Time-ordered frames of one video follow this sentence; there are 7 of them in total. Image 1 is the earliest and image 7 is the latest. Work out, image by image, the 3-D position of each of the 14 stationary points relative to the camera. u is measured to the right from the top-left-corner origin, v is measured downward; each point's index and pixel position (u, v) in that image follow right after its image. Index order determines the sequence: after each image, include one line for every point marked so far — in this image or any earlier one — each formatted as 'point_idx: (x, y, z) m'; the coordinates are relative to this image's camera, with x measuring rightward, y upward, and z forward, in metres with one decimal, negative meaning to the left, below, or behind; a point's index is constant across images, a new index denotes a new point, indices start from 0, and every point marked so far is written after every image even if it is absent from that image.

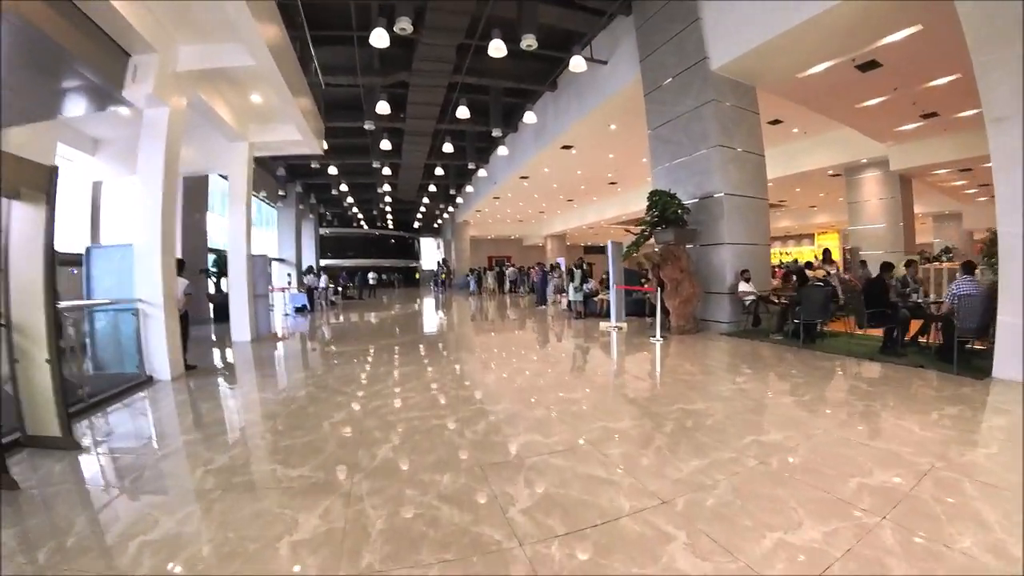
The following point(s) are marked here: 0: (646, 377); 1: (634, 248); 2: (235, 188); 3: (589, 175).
0: (+1.4, -0.9, +5.1) m
1: (+1.9, +0.6, +7.6) m
2: (-5.0, +1.8, +8.6) m
3: (+2.7, +3.9, +16.9) m
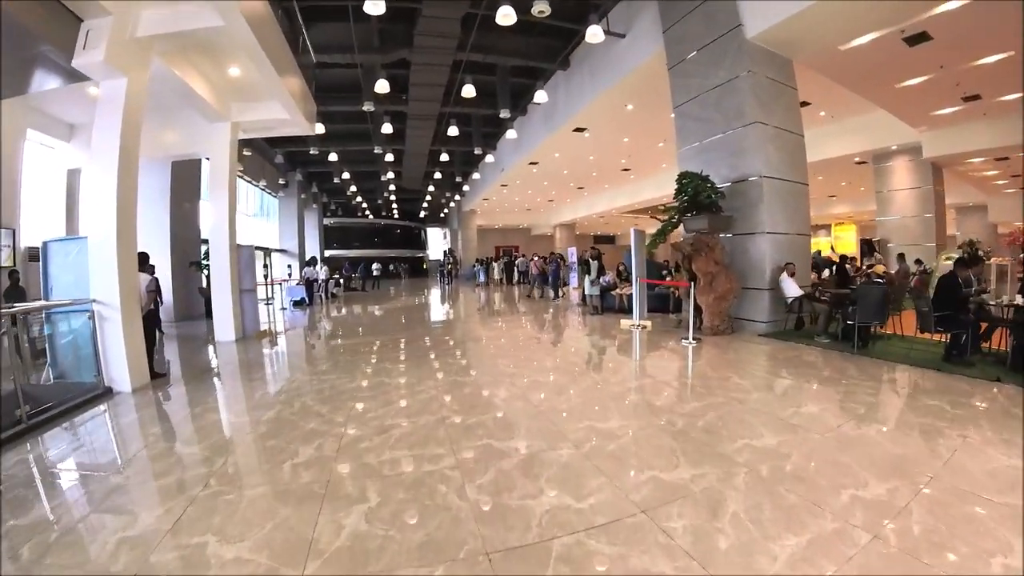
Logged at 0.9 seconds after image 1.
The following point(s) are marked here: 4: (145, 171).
0: (+1.6, -0.9, +4.3) m
1: (+2.1, +0.7, +6.7) m
2: (-4.9, +1.9, +7.8) m
3: (+3.0, +4.2, +16.0) m
4: (-8.1, +2.6, +10.7) m
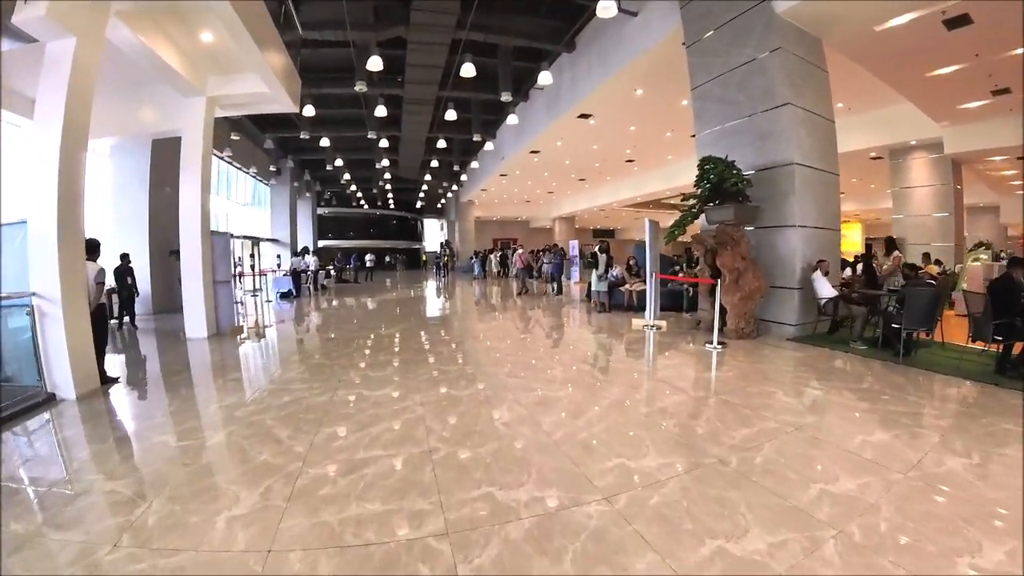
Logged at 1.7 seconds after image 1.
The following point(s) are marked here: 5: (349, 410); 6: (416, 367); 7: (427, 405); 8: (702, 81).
0: (+1.6, -0.9, +3.7) m
1: (+2.1, +0.7, +6.0) m
2: (-4.8, +2.1, +7.1) m
3: (+3.0, +4.4, +15.3) m
4: (-8.1, +2.8, +10.0) m
5: (-1.1, -0.8, +3.2) m
6: (-1.2, -0.7, +5.3) m
7: (-0.6, -0.8, +3.3) m
8: (+2.9, +3.1, +7.3) m
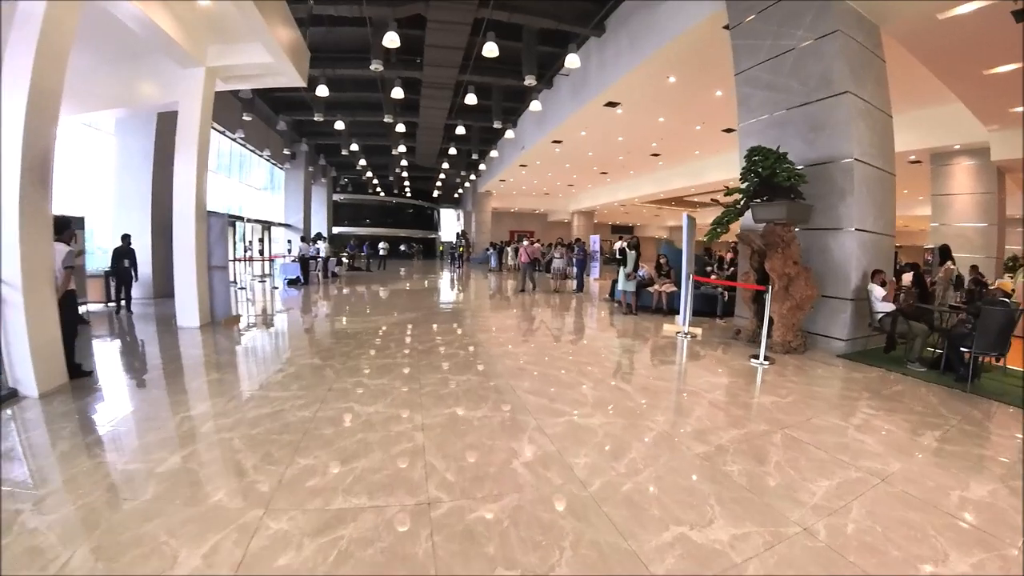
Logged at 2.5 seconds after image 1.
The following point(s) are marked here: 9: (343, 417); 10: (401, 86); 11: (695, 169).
0: (+1.7, -0.9, +3.1) m
1: (+2.4, +0.7, +5.4) m
2: (-4.5, +2.3, +6.6) m
3: (+3.6, +4.4, +14.5) m
4: (-7.7, +3.2, +9.6) m
5: (-1.0, -0.8, +2.7) m
6: (-1.0, -0.7, +4.8) m
7: (-0.5, -0.8, +2.7) m
8: (+3.2, +3.1, +6.6) m
9: (-1.0, -0.8, +2.8) m
10: (-2.4, +4.4, +10.5) m
11: (+6.5, +4.2, +16.9) m
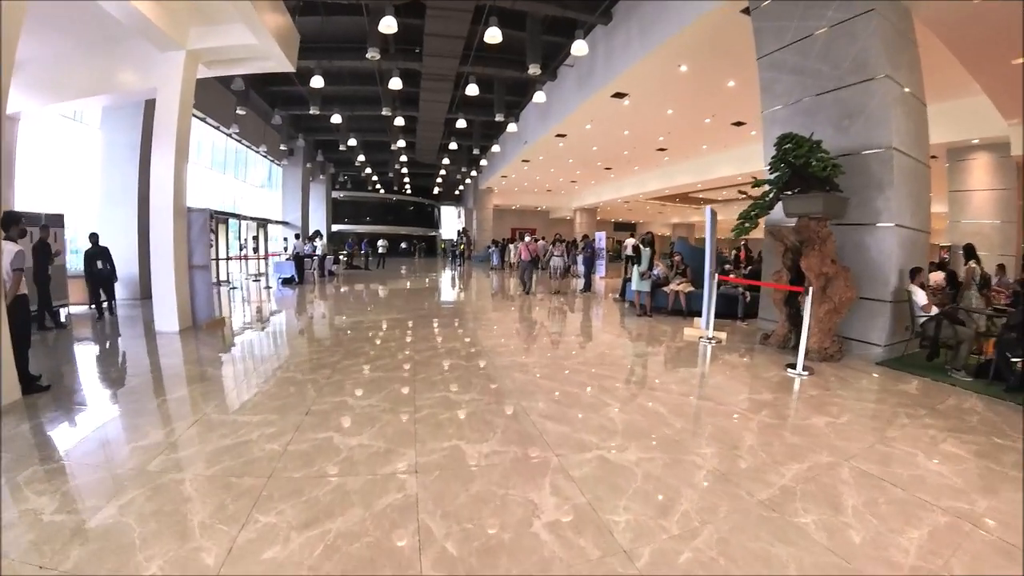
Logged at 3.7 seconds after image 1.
0: (+1.8, -1.0, +2.6) m
1: (+2.4, +0.7, +4.9) m
2: (-4.4, +2.3, +6.2) m
3: (+3.7, +4.4, +14.0) m
4: (-7.6, +3.2, +9.1) m
5: (-1.0, -0.8, +2.2) m
6: (-0.9, -0.7, +4.3) m
7: (-0.4, -0.8, +2.3) m
8: (+3.3, +3.1, +6.1) m
9: (-0.9, -0.8, +2.3) m
10: (-2.4, +4.4, +10.0) m
11: (+6.5, +4.2, +16.4) m
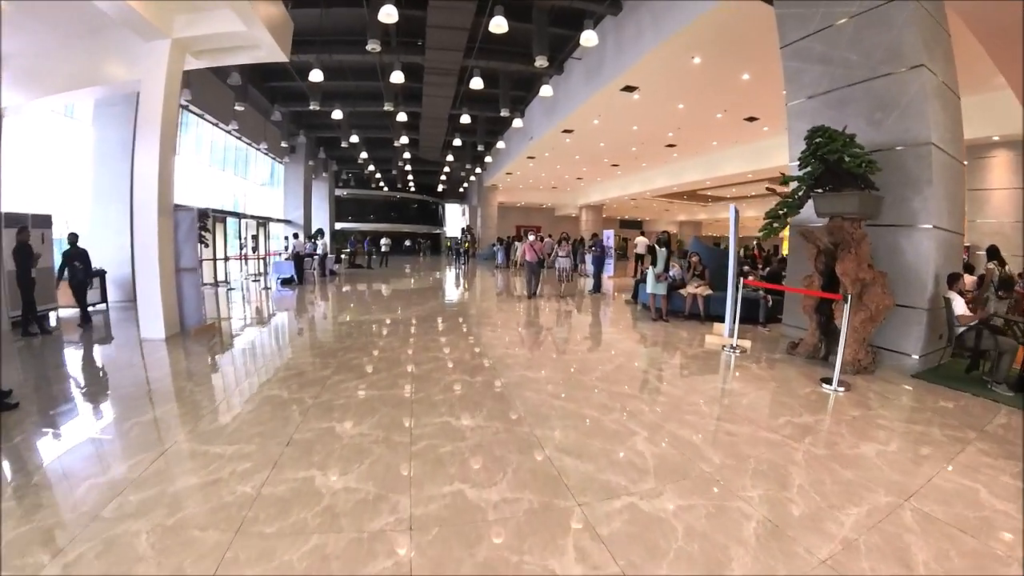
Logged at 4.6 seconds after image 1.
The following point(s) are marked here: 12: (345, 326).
0: (+1.8, -1.0, +2.2) m
1: (+2.5, +0.6, +4.5) m
2: (-4.3, +2.2, +5.8) m
3: (+3.9, +4.4, +13.6) m
4: (-7.5, +3.2, +8.8) m
5: (-0.9, -0.9, +1.9) m
6: (-0.8, -0.7, +4.0) m
7: (-0.4, -0.9, +1.9) m
8: (+3.4, +3.0, +5.7) m
9: (-0.9, -0.9, +2.0) m
10: (-2.2, +4.4, +9.7) m
11: (+6.7, +4.2, +16.0) m
12: (-2.5, -0.6, +7.3) m
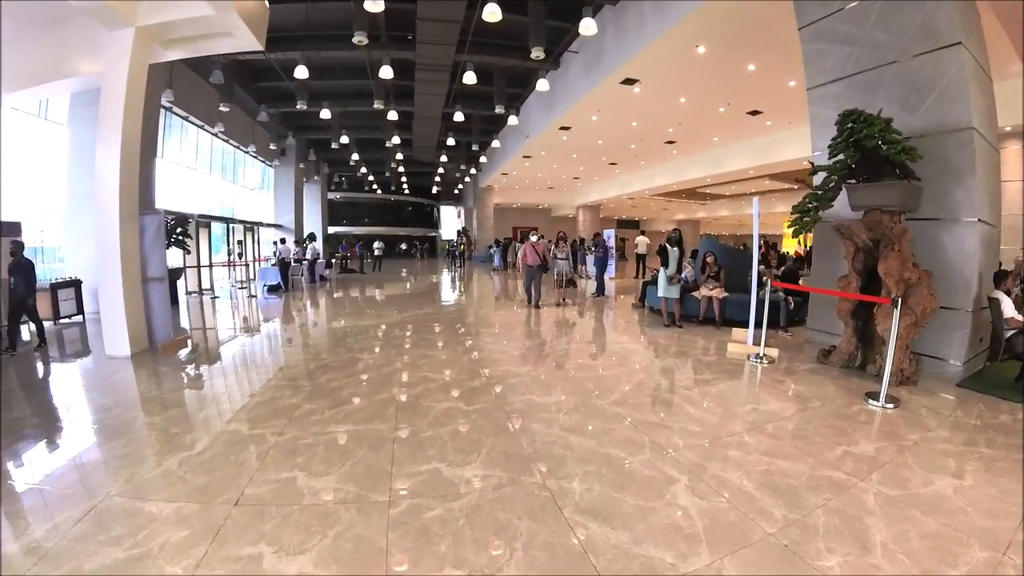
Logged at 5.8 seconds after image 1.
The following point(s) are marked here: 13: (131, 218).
0: (+1.9, -1.1, +1.8) m
1: (+2.5, +0.6, +4.1) m
2: (-4.4, +2.1, +5.4) m
3: (+3.7, +4.4, +13.2) m
4: (-7.5, +3.0, +8.3) m
5: (-0.9, -1.0, +1.4) m
6: (-0.8, -0.8, +3.5) m
7: (-0.3, -0.9, +1.4) m
8: (+3.3, +3.0, +5.3) m
9: (-0.8, -0.9, +1.5) m
10: (-2.3, +4.3, +9.2) m
11: (+6.6, +4.3, +15.6) m
12: (-2.5, -0.7, +6.8) m
13: (-4.3, +0.8, +5.6) m
